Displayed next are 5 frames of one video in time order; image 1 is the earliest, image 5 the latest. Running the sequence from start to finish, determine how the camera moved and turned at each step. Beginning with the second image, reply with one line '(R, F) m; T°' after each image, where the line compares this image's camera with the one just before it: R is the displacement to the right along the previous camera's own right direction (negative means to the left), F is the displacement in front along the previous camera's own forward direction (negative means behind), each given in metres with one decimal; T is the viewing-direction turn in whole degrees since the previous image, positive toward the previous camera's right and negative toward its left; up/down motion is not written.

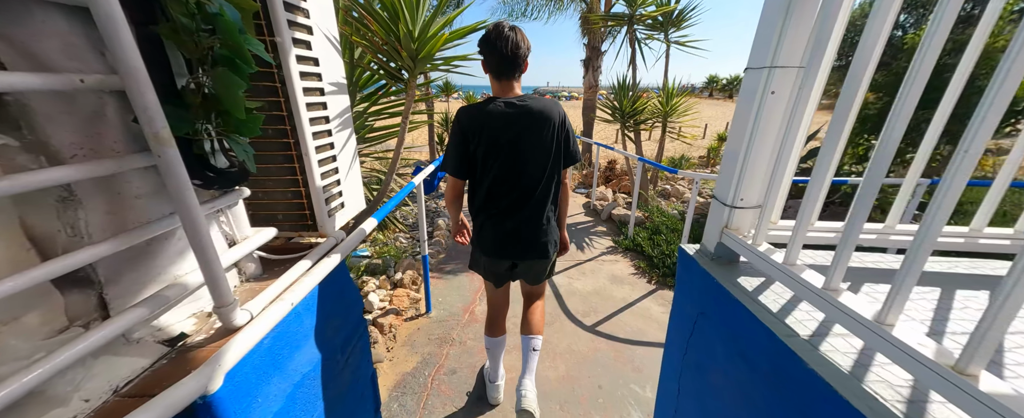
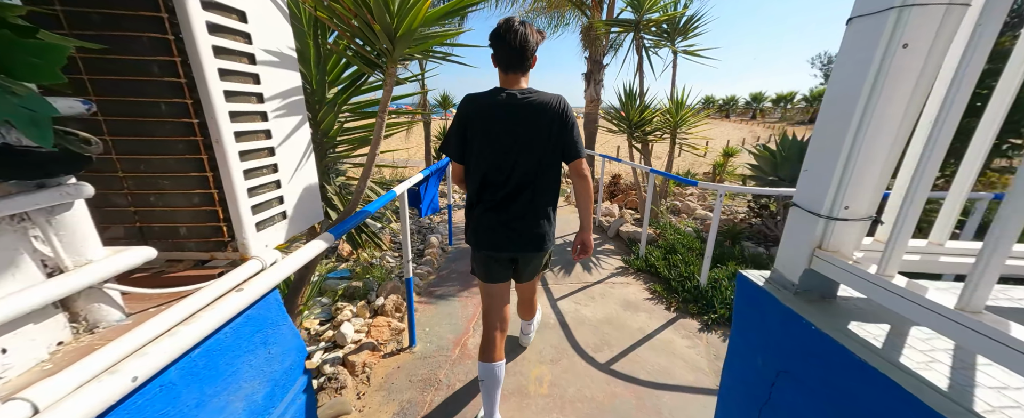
(0.0, +0.3) m; 0°
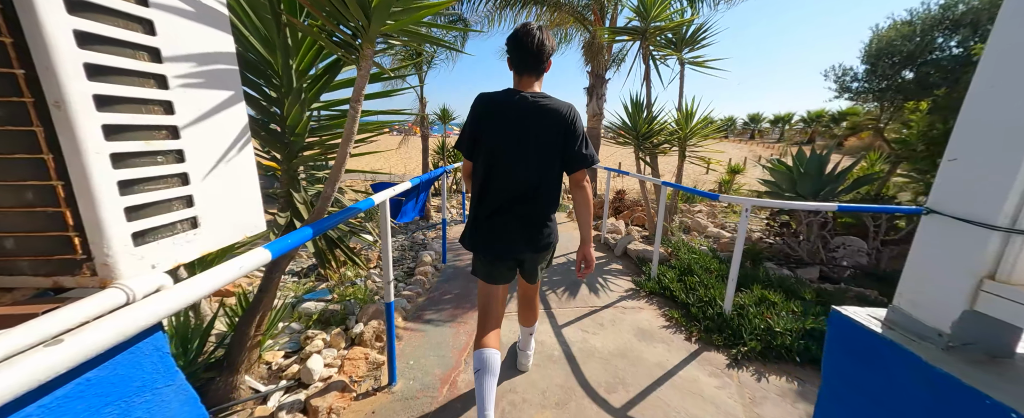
(0.0, +0.3) m; 0°
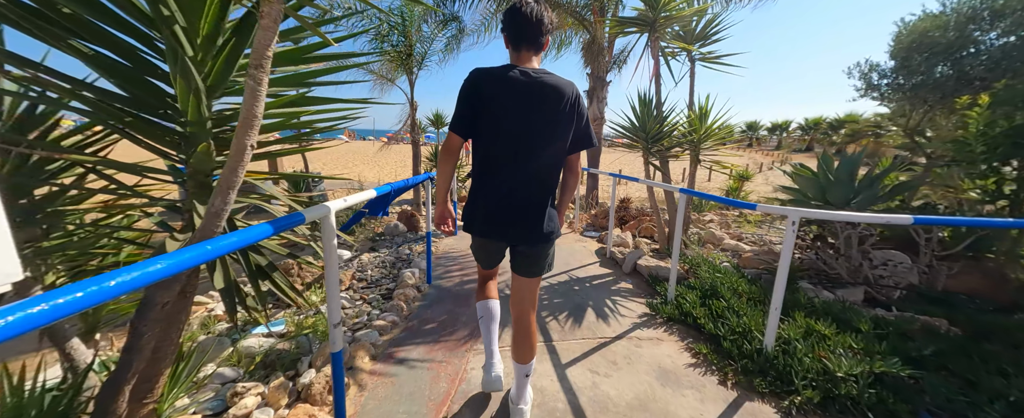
(0.0, +0.4) m; 0°
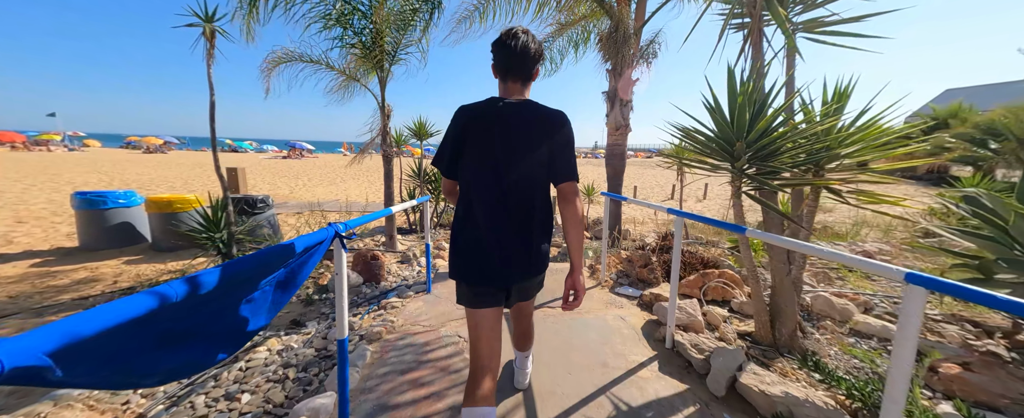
(0.0, +1.5) m; 0°
